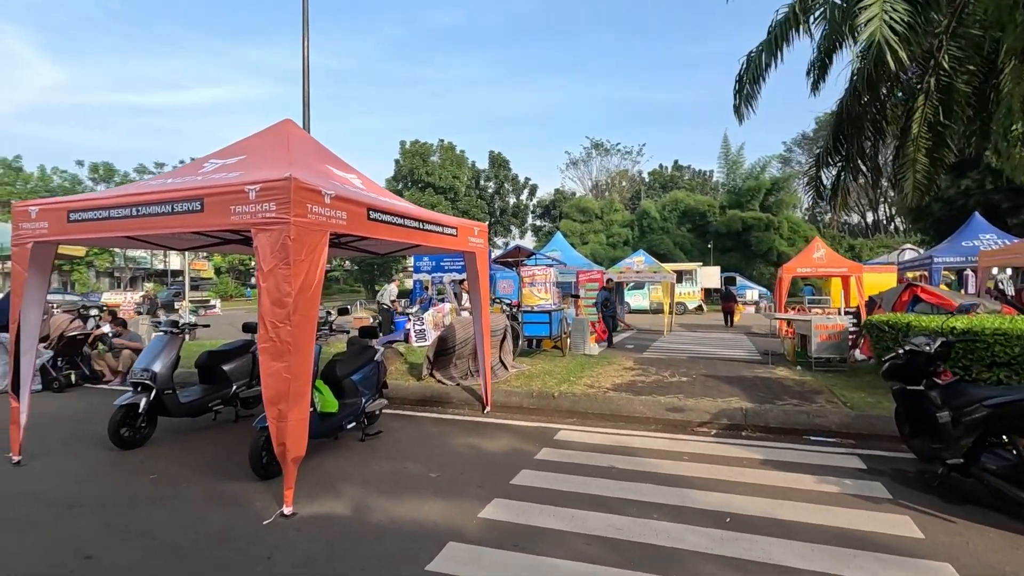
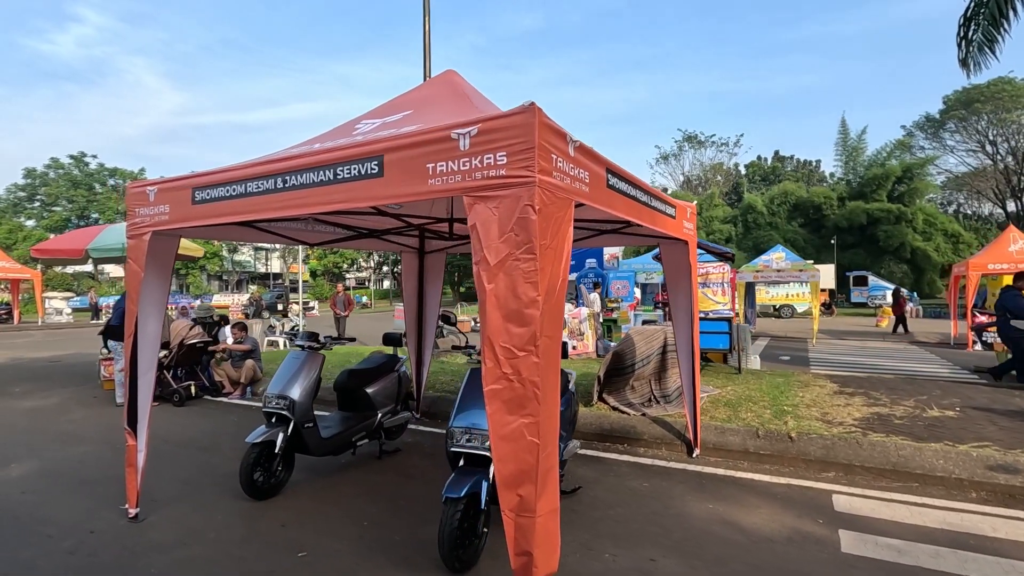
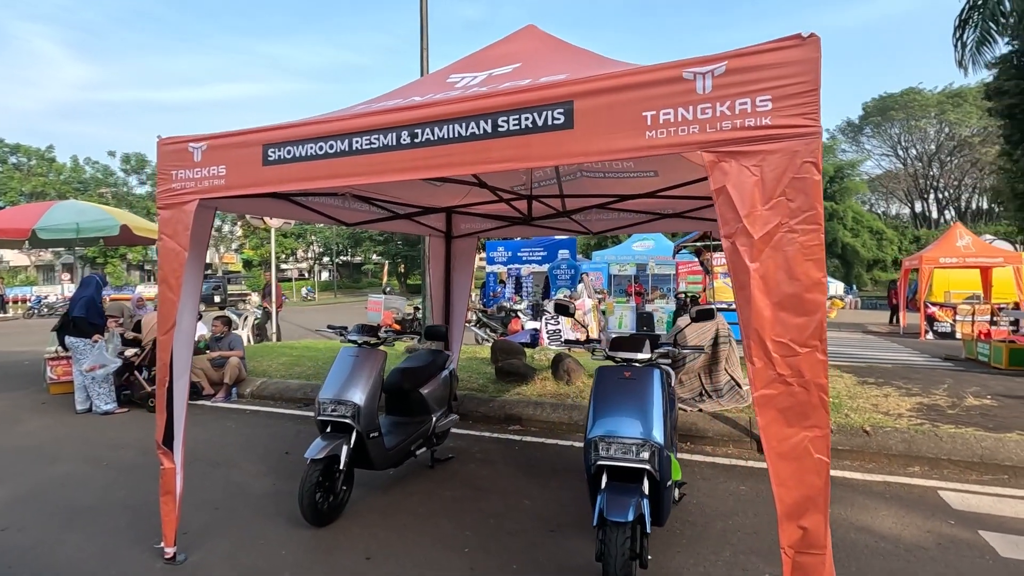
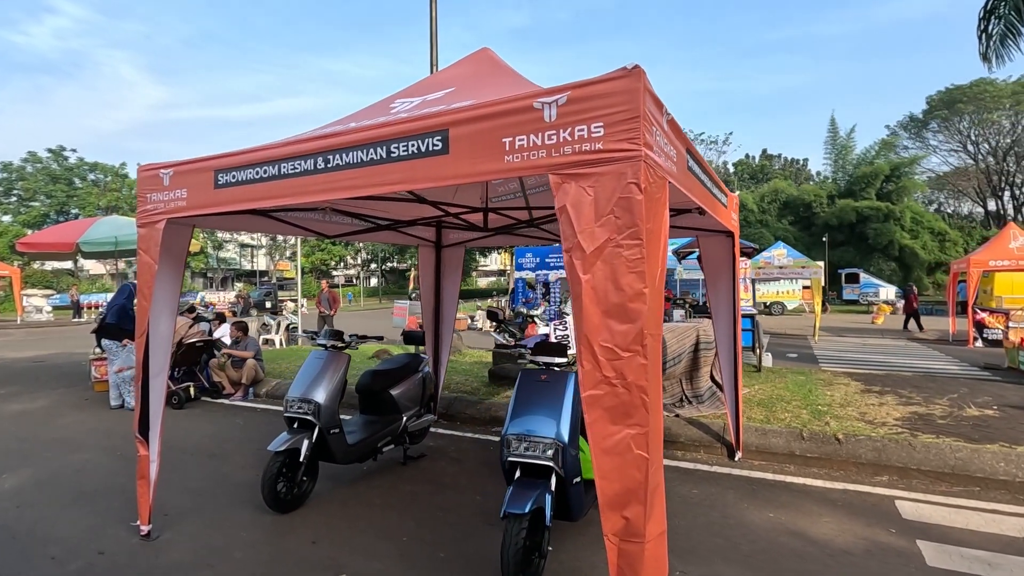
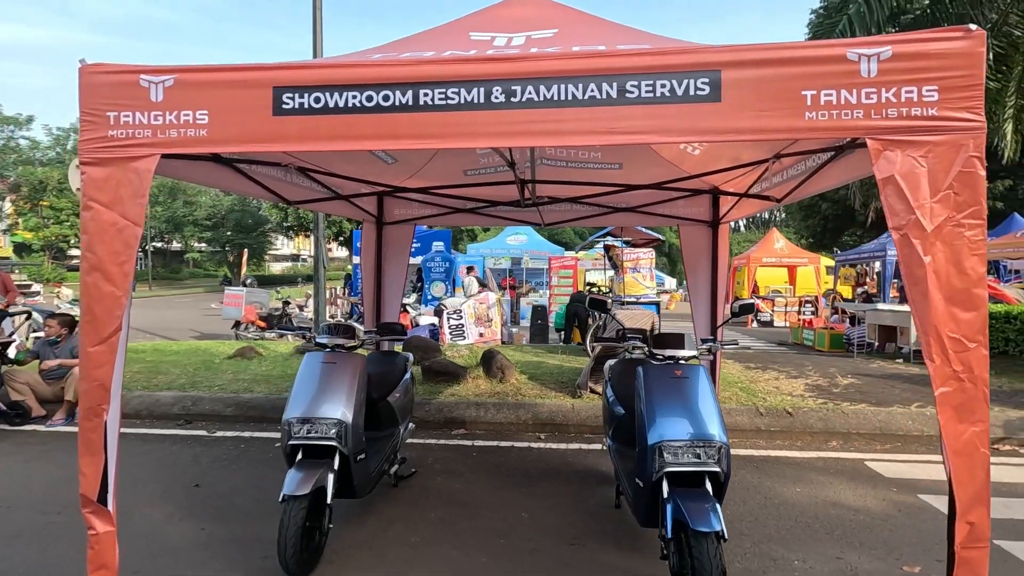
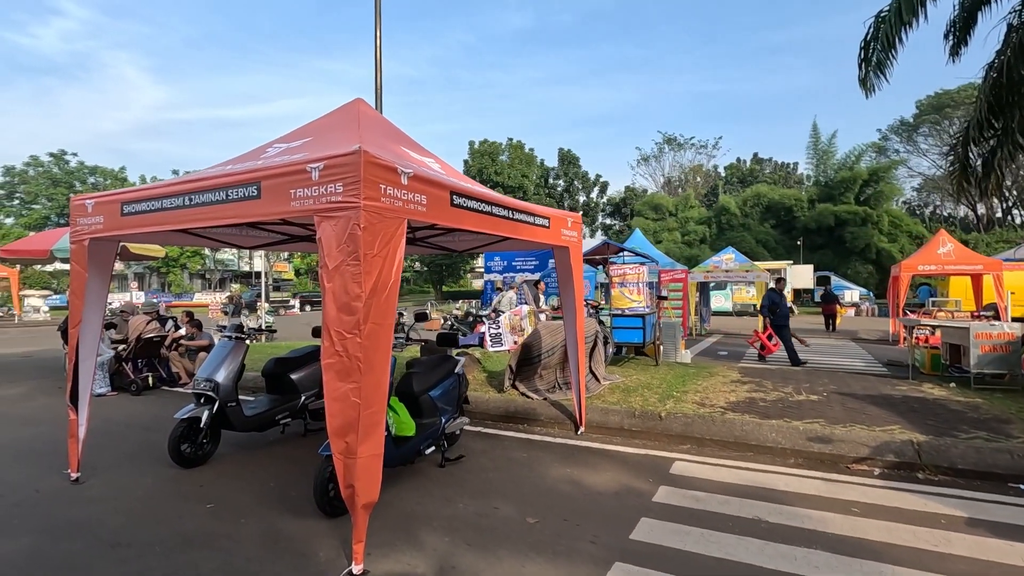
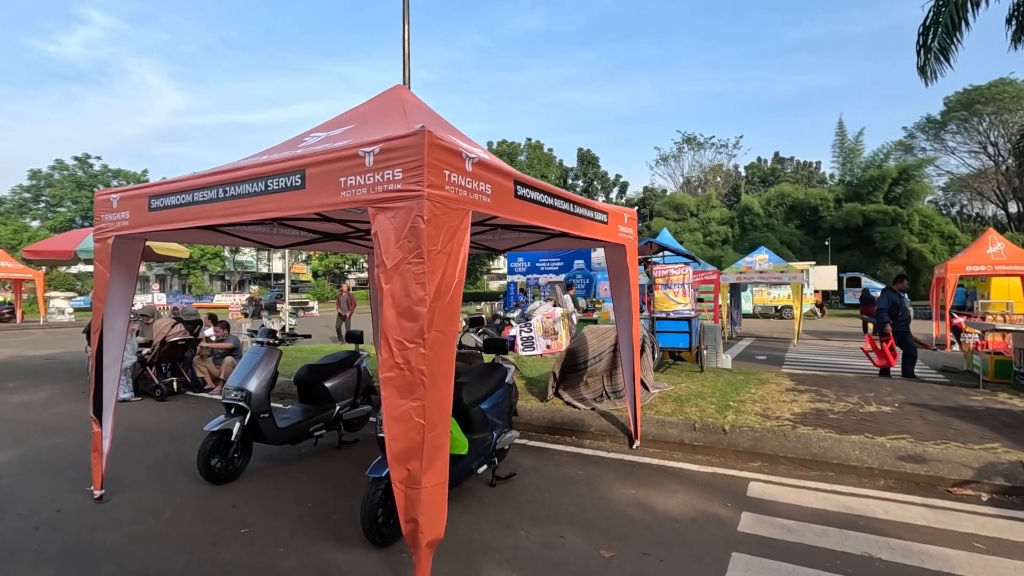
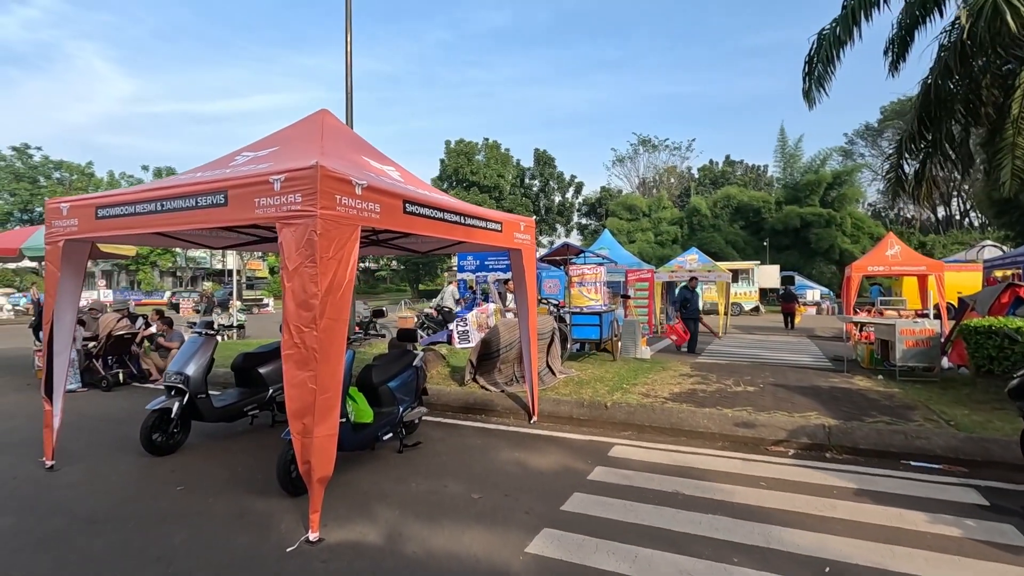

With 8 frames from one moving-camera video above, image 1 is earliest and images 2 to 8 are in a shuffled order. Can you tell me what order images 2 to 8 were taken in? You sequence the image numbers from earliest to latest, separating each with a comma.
8, 6, 7, 2, 4, 3, 5
